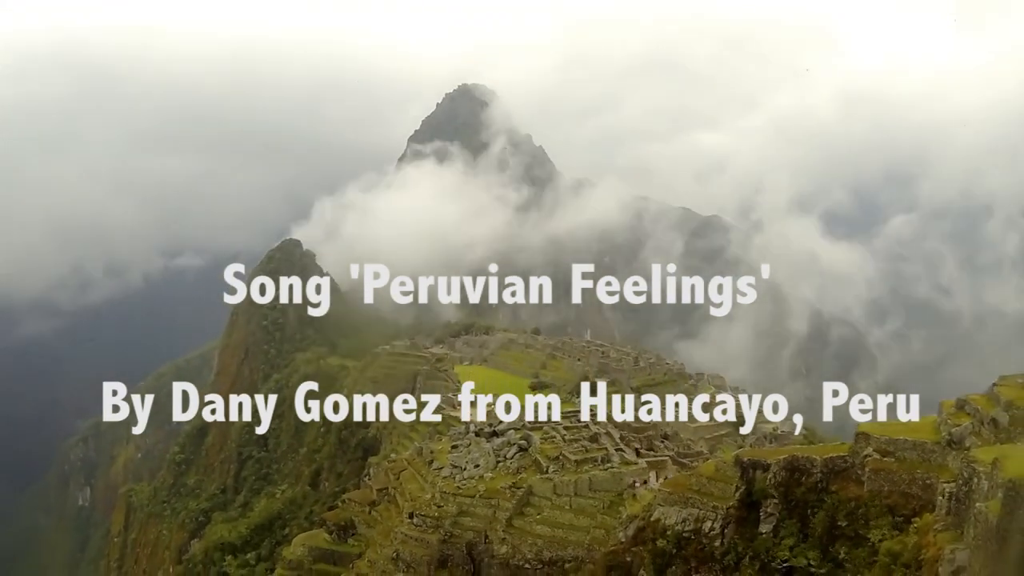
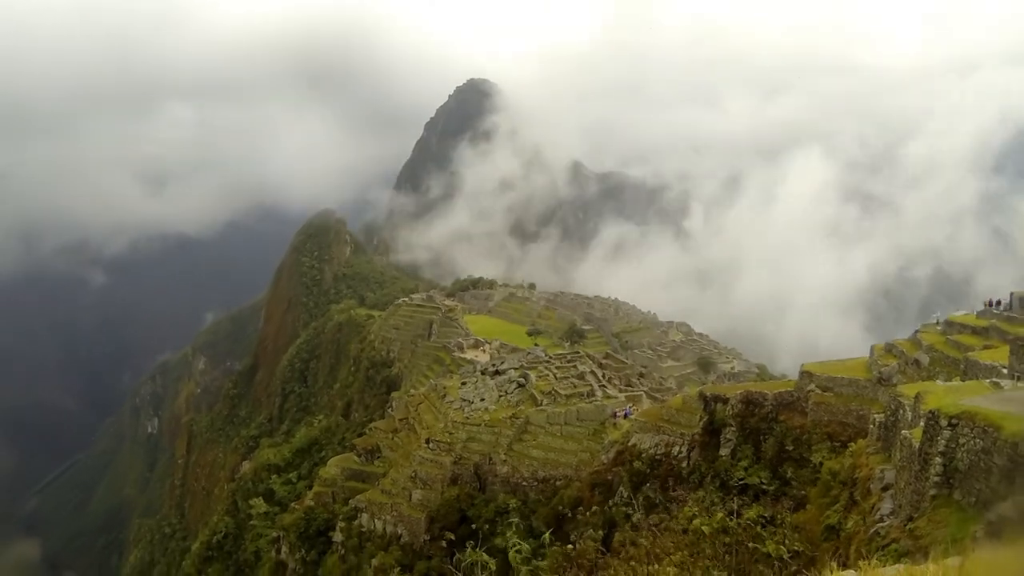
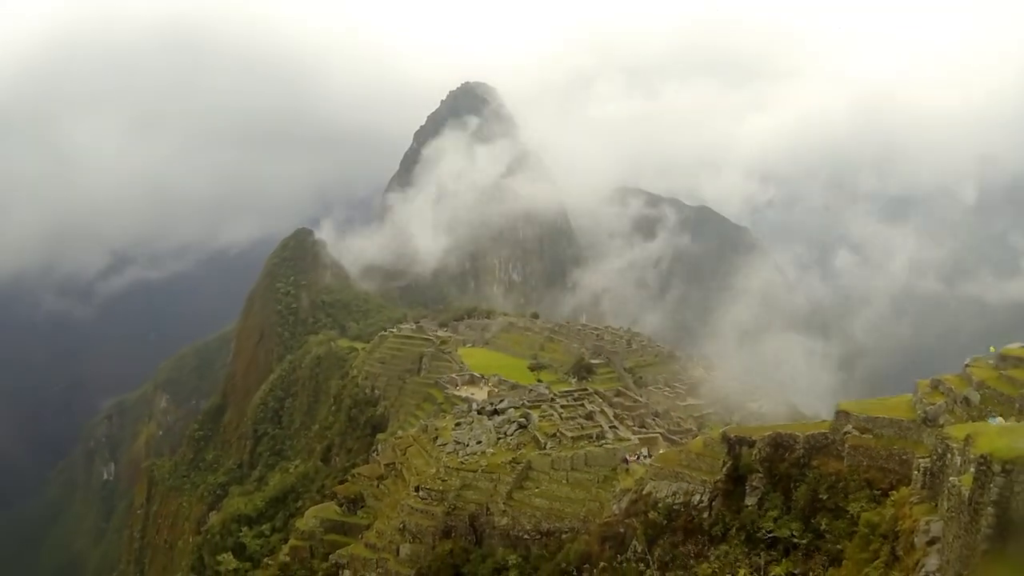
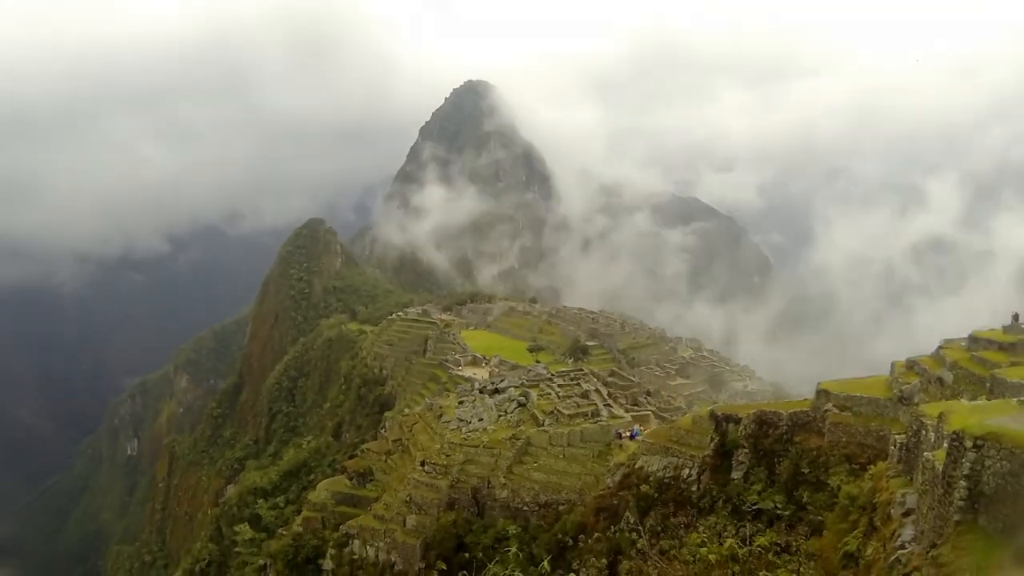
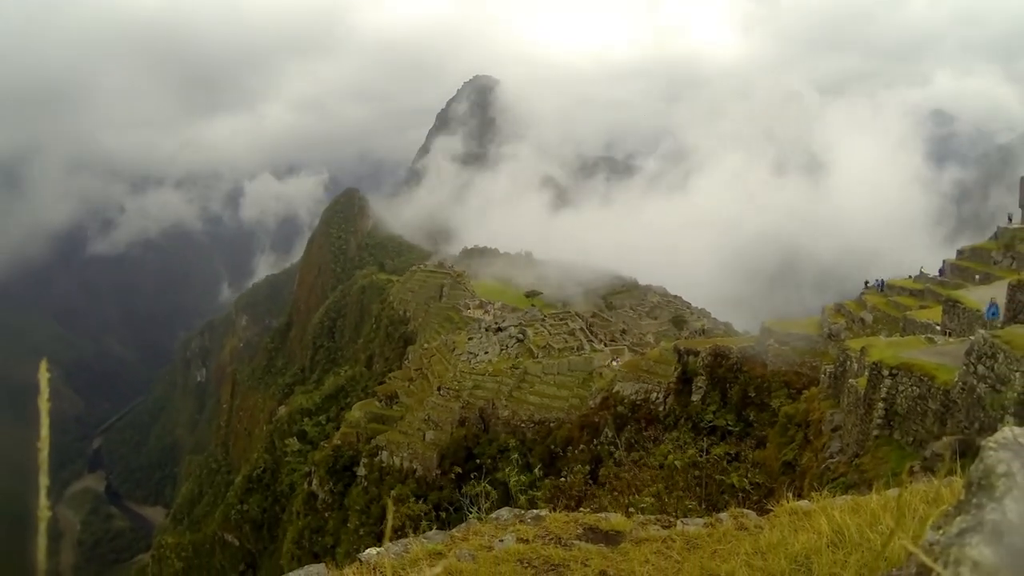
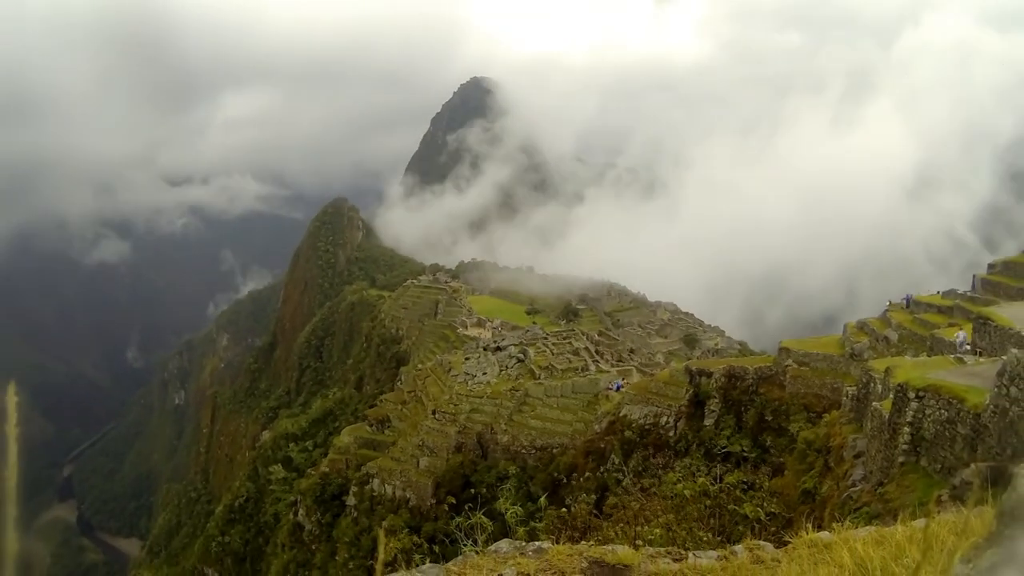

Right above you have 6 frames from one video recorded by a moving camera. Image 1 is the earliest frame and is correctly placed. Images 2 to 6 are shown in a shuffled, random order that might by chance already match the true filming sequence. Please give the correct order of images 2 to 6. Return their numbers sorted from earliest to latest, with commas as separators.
3, 4, 2, 6, 5
